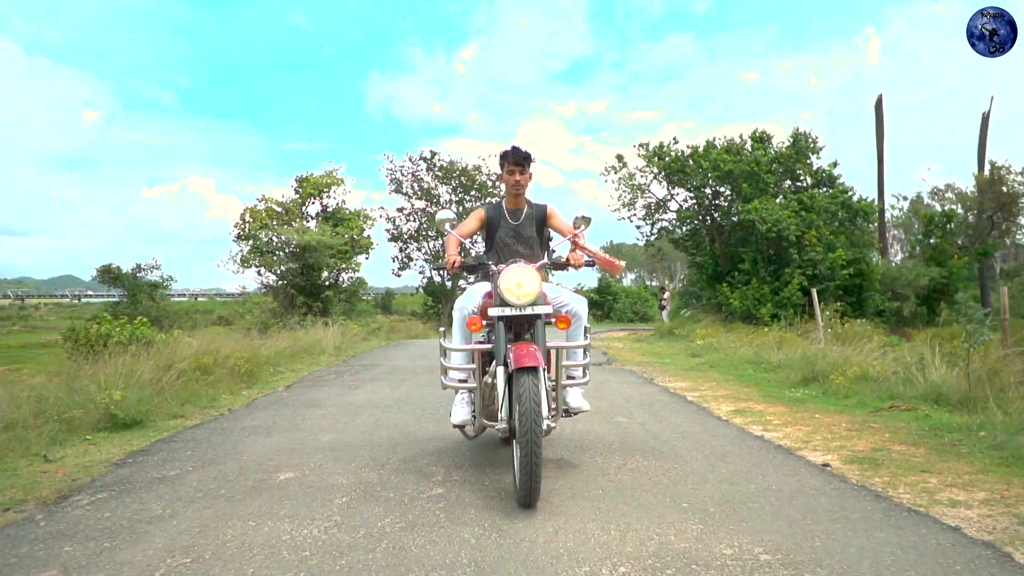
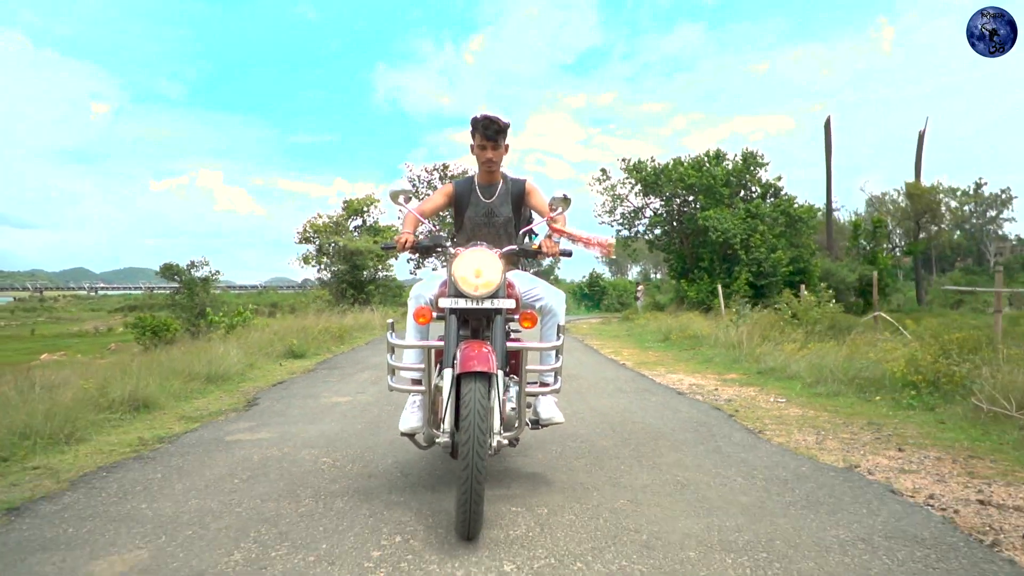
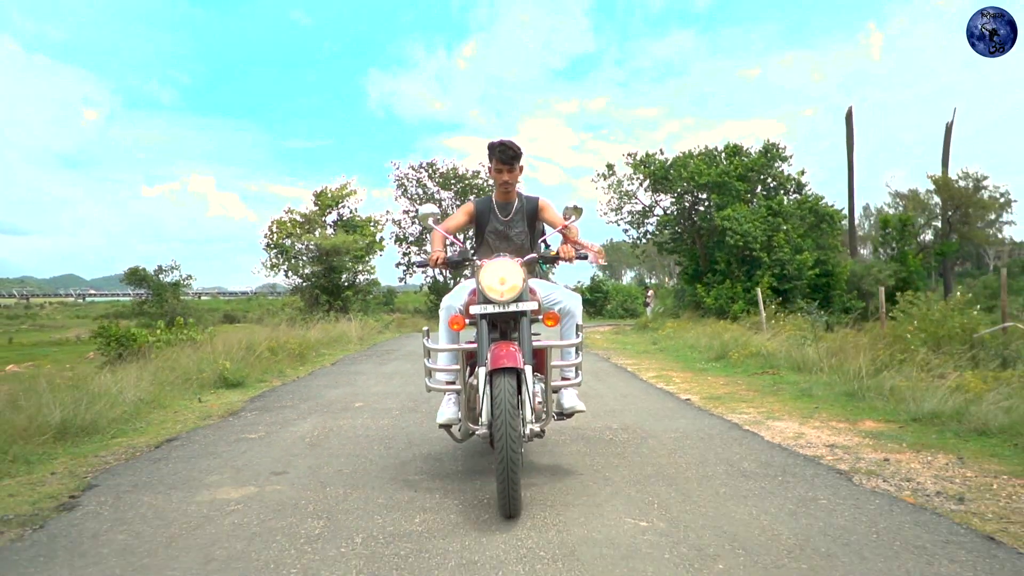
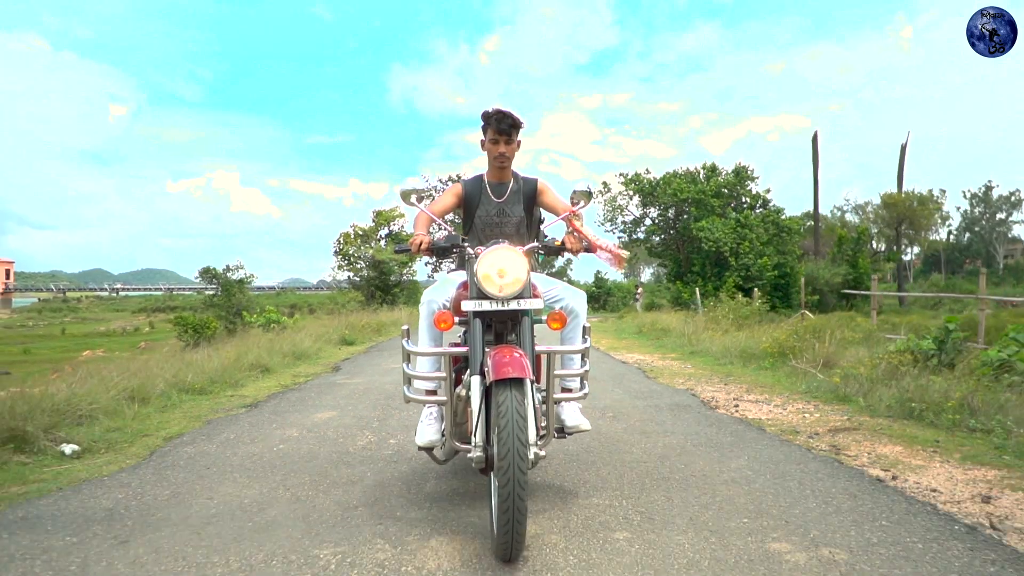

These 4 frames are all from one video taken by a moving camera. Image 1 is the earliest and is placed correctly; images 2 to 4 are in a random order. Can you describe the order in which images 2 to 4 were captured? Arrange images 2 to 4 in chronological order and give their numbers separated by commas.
3, 2, 4
